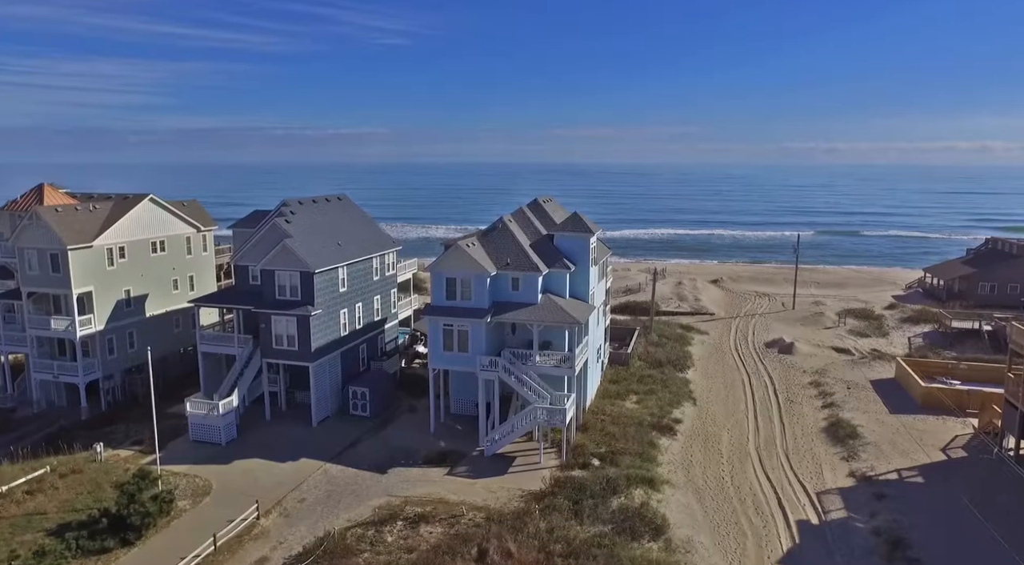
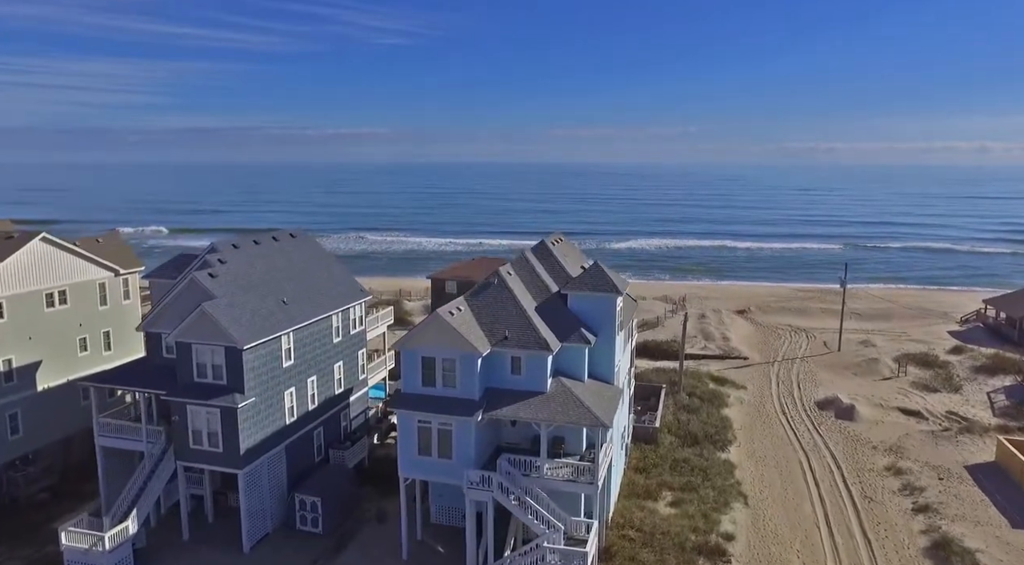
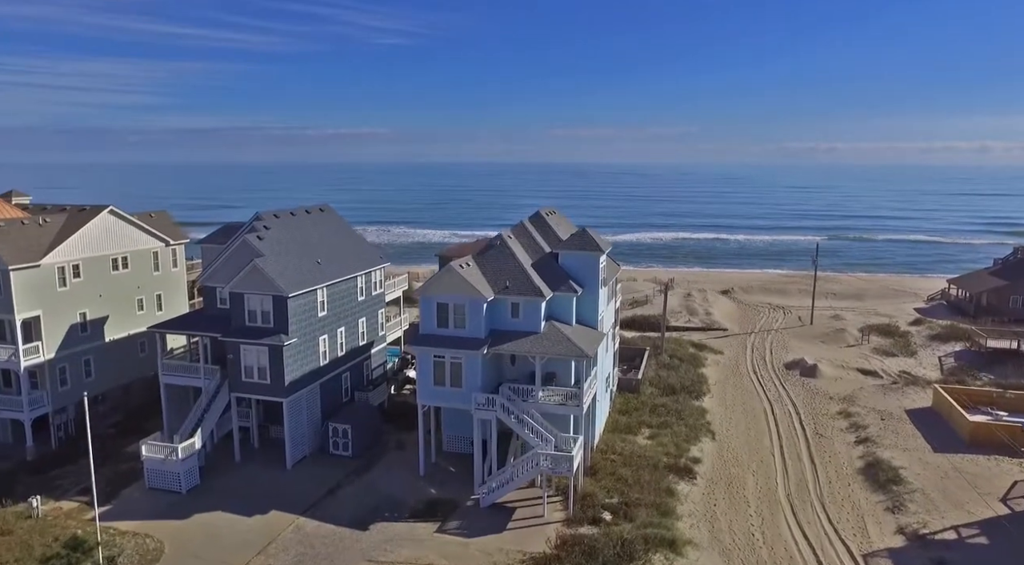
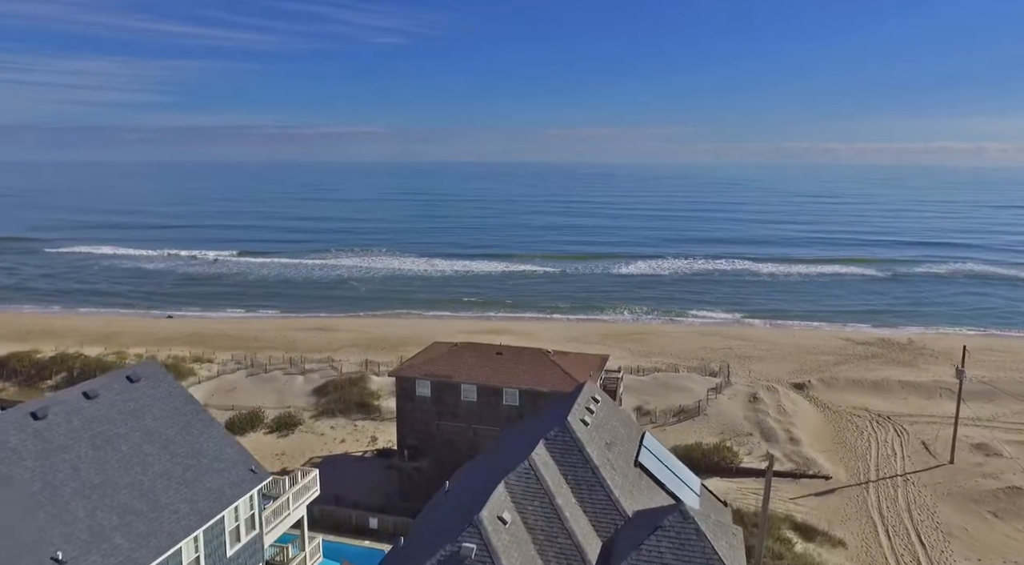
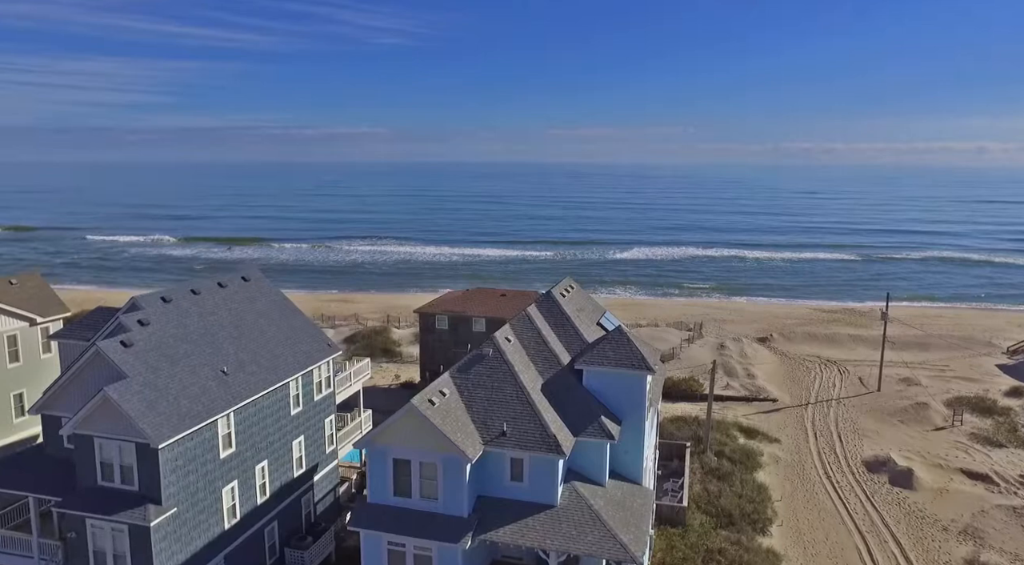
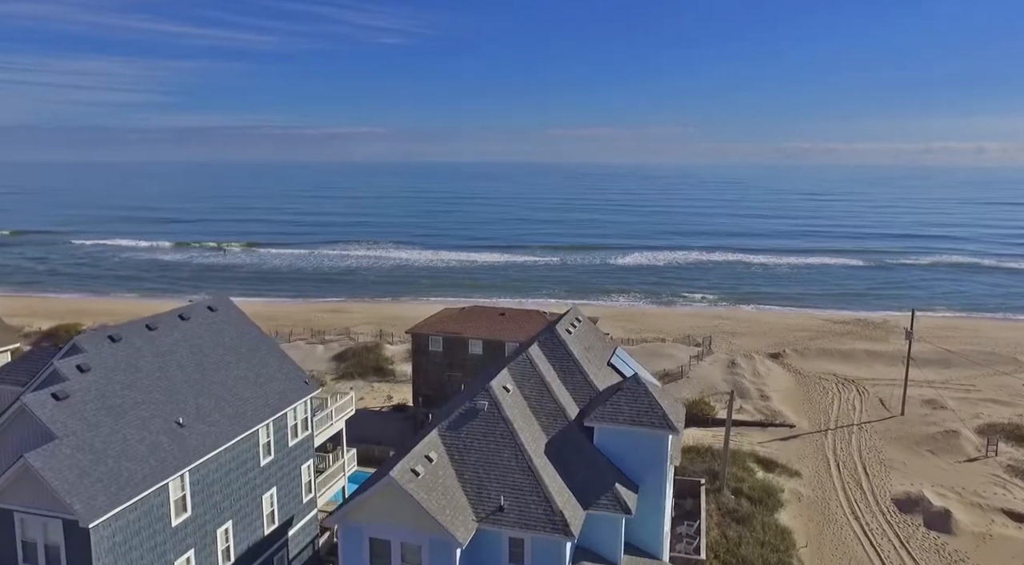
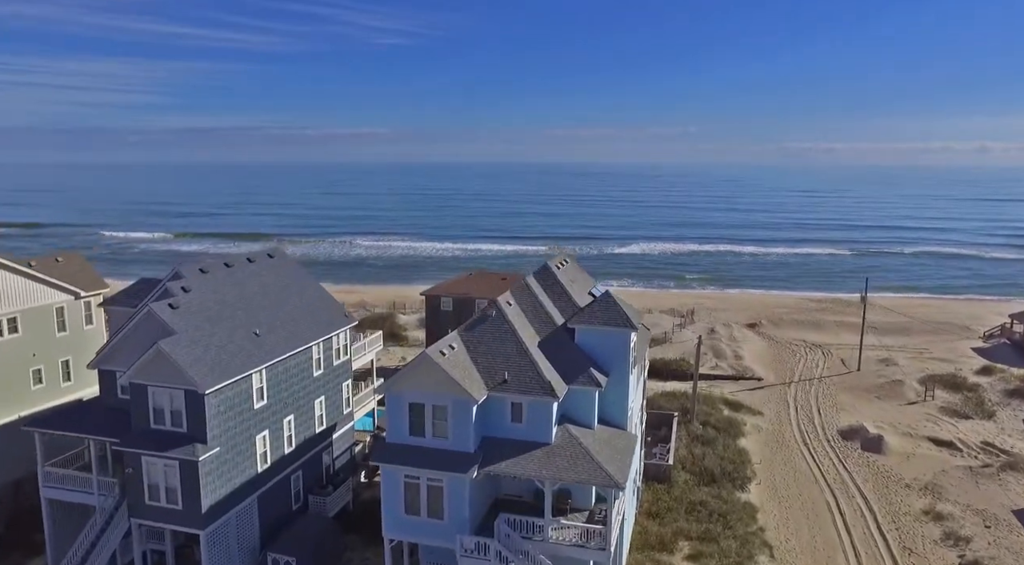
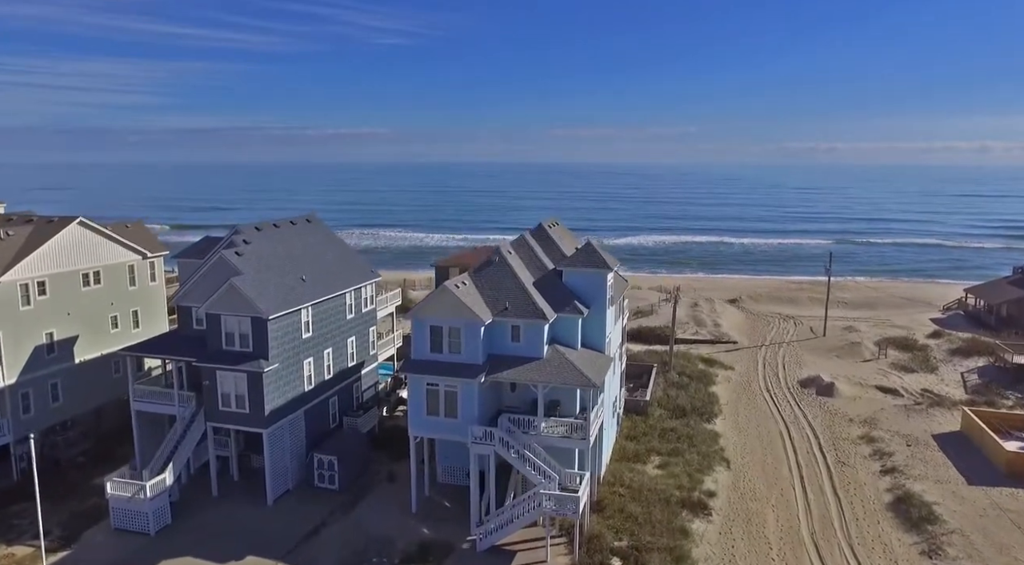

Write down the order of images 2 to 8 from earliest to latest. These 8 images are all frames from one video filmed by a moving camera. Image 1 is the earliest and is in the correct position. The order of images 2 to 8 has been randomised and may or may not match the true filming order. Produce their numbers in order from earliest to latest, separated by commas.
3, 8, 2, 7, 5, 6, 4
